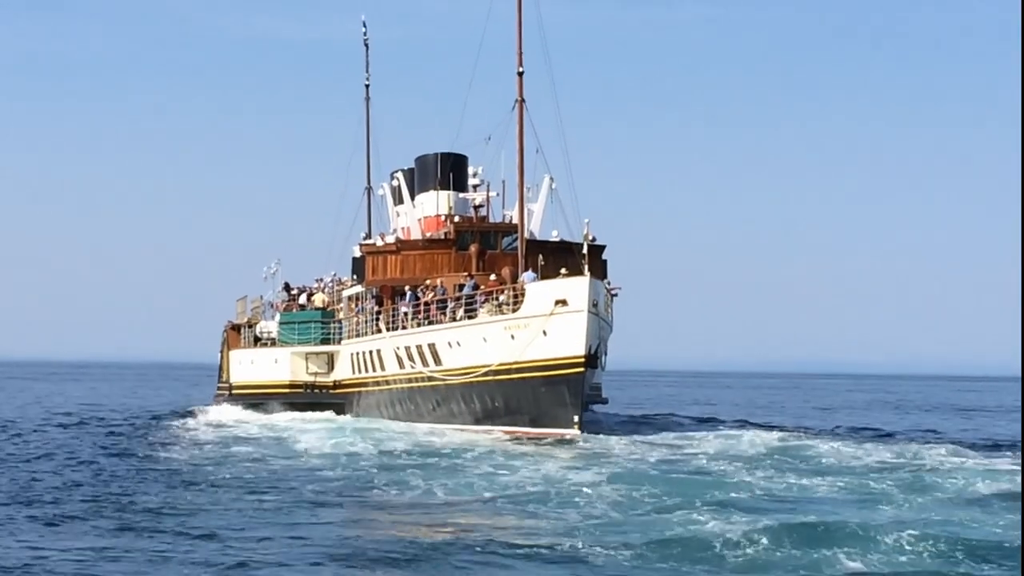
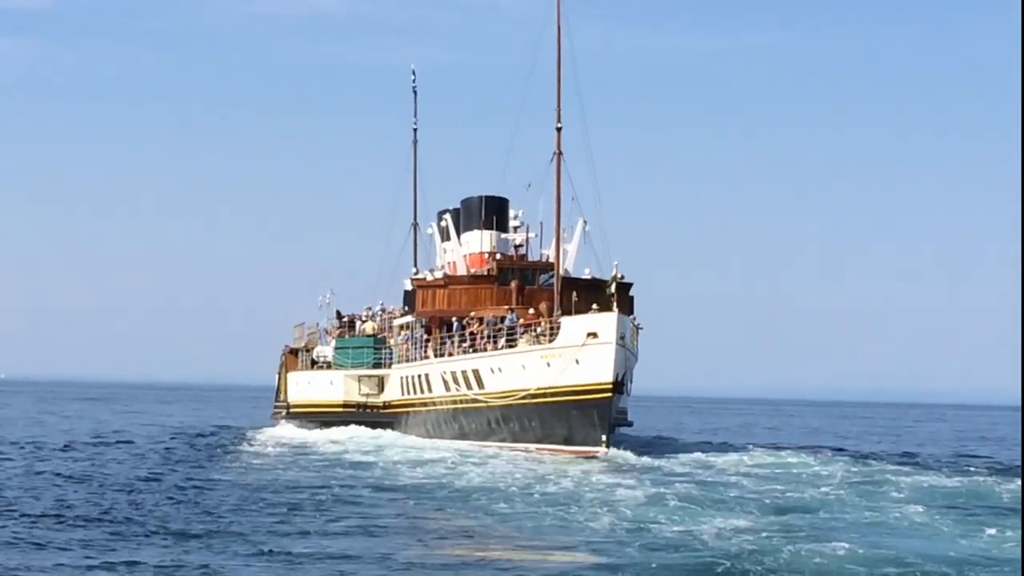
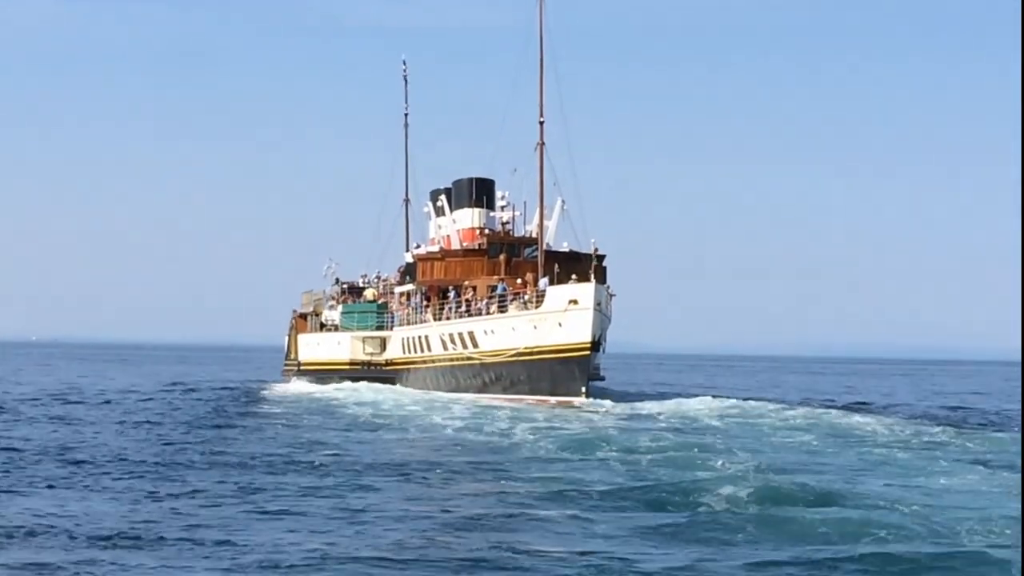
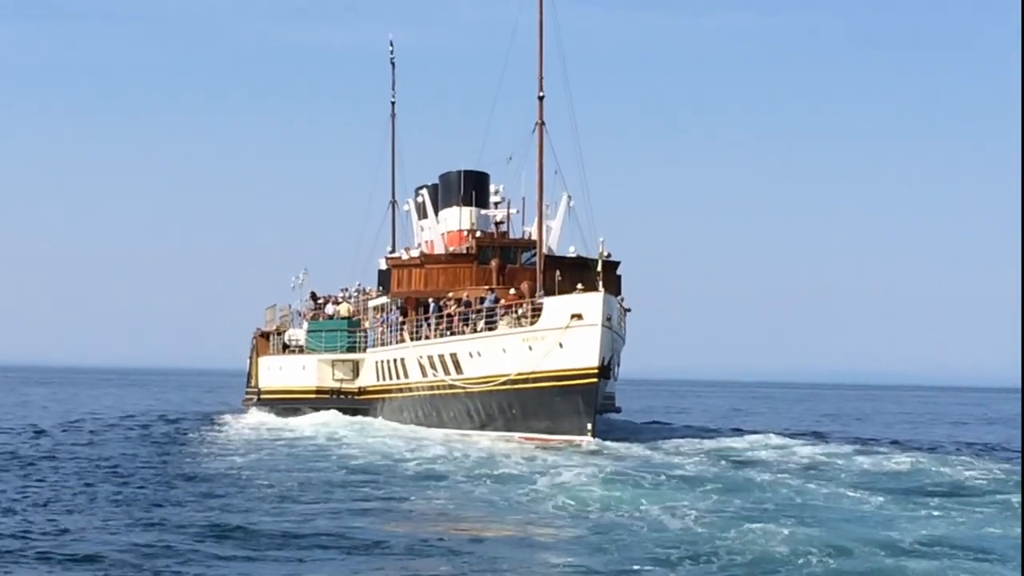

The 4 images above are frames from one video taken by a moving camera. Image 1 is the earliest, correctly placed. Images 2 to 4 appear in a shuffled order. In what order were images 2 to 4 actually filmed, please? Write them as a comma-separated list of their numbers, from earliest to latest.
4, 2, 3
